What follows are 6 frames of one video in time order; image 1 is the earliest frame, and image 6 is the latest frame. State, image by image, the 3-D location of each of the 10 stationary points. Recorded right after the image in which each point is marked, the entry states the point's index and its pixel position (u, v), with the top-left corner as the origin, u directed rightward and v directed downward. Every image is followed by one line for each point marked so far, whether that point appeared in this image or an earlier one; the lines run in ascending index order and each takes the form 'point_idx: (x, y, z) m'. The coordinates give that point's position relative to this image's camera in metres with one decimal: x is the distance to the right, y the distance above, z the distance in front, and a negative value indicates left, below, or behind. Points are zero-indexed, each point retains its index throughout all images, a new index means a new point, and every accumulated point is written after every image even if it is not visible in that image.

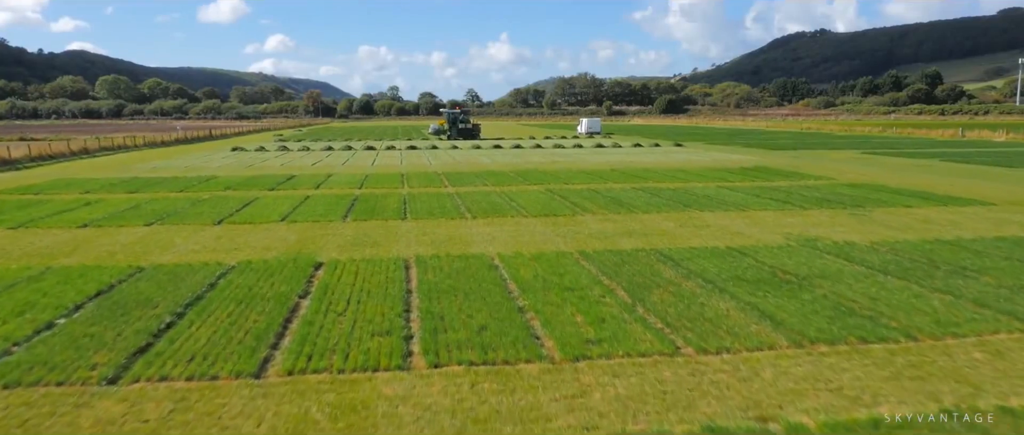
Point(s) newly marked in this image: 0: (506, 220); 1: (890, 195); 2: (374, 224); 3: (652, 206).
0: (-0.1, -0.1, +15.1) m
1: (+10.6, +0.7, +19.5) m
2: (-2.9, -0.1, +14.9) m
3: (+3.4, +0.3, +17.0) m
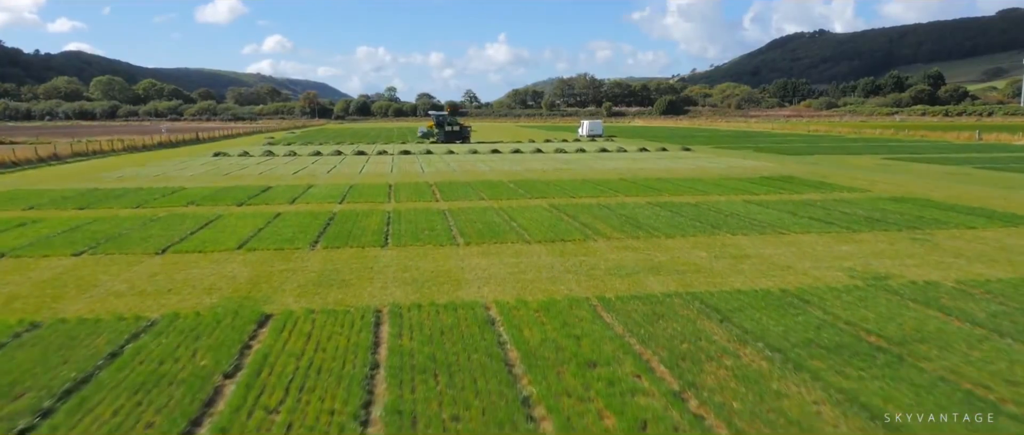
0: (-0.1, -0.6, +12.7) m
1: (+10.6, +0.2, +17.1) m
2: (-2.9, -0.6, +12.4) m
3: (+3.4, -0.2, +14.6) m
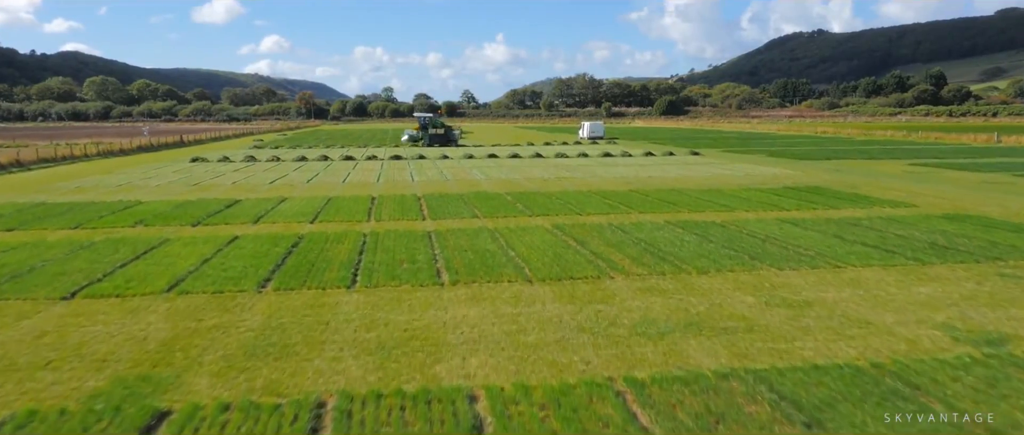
0: (-0.2, -1.1, +10.2) m
1: (+10.5, -0.3, +14.6) m
2: (-3.0, -1.2, +9.9) m
3: (+3.4, -0.7, +12.1) m
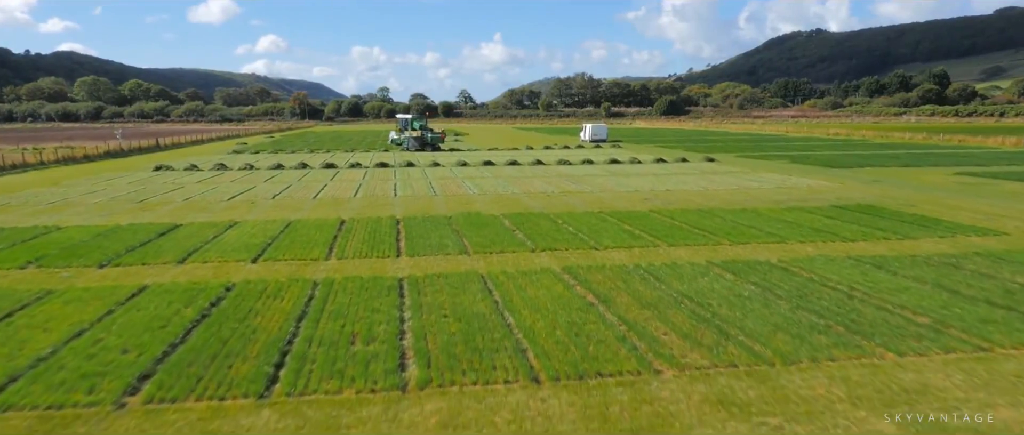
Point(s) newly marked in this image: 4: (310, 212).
0: (-0.2, -1.8, +6.6) m
1: (+10.5, -1.0, +11.0) m
2: (-3.0, -1.9, +6.3) m
3: (+3.4, -1.4, +8.5) m
4: (-5.7, +0.2, +19.5) m
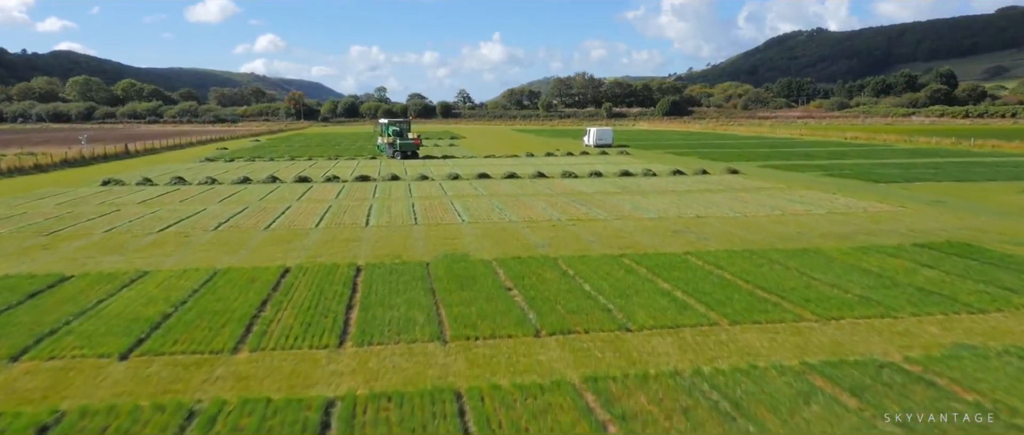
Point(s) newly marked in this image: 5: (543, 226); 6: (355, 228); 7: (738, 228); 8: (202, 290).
0: (-0.3, -2.7, +2.4) m
1: (+10.4, -2.0, +6.8) m
2: (-3.1, -2.8, +2.1) m
3: (+3.3, -2.4, +4.3) m
4: (-5.8, -0.8, +15.3) m
5: (+0.8, -0.2, +18.2) m
6: (-4.1, -0.3, +18.1) m
7: (+5.8, -0.3, +17.7) m
8: (-5.4, -1.3, +12.1) m
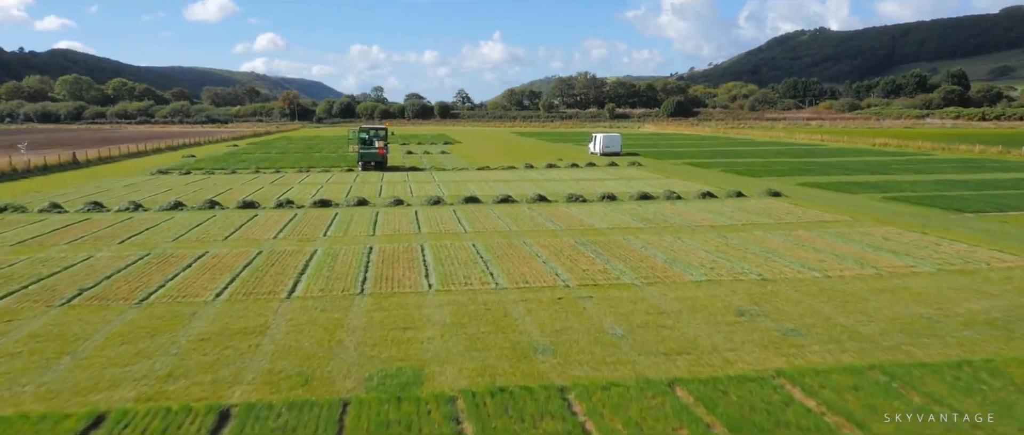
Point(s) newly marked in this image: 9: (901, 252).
0: (-0.5, -4.0, -3.4) m
1: (+10.2, -3.2, +1.0) m
2: (-3.3, -4.1, -3.7) m
3: (+3.0, -3.6, -1.5) m
4: (-6.0, -2.0, +9.5) m
5: (+0.6, -1.5, +12.5) m
6: (-4.3, -1.5, +12.3) m
7: (+5.5, -1.5, +12.0) m
8: (-5.6, -2.5, +6.3) m
9: (+9.2, -0.8, +16.3) m
